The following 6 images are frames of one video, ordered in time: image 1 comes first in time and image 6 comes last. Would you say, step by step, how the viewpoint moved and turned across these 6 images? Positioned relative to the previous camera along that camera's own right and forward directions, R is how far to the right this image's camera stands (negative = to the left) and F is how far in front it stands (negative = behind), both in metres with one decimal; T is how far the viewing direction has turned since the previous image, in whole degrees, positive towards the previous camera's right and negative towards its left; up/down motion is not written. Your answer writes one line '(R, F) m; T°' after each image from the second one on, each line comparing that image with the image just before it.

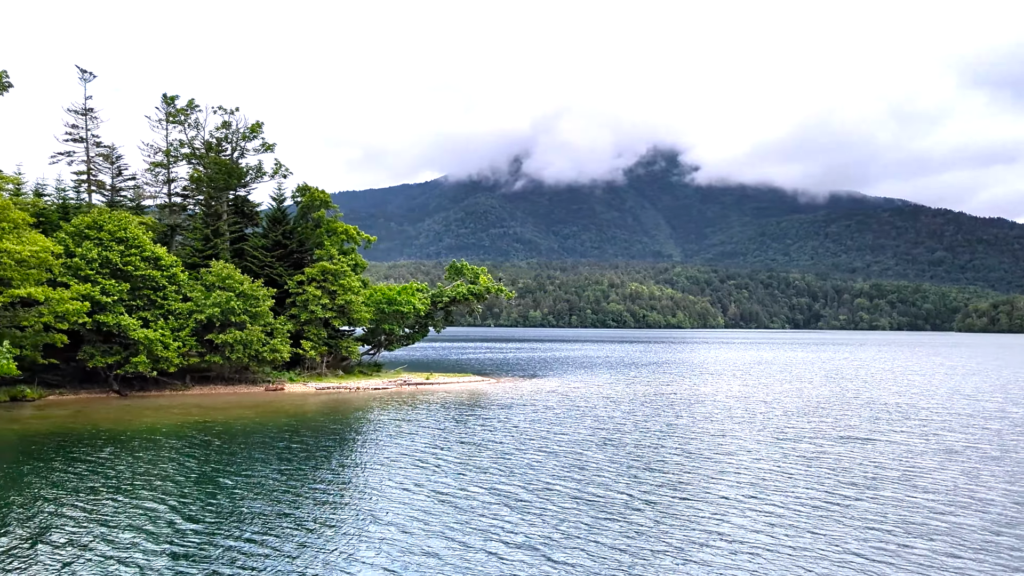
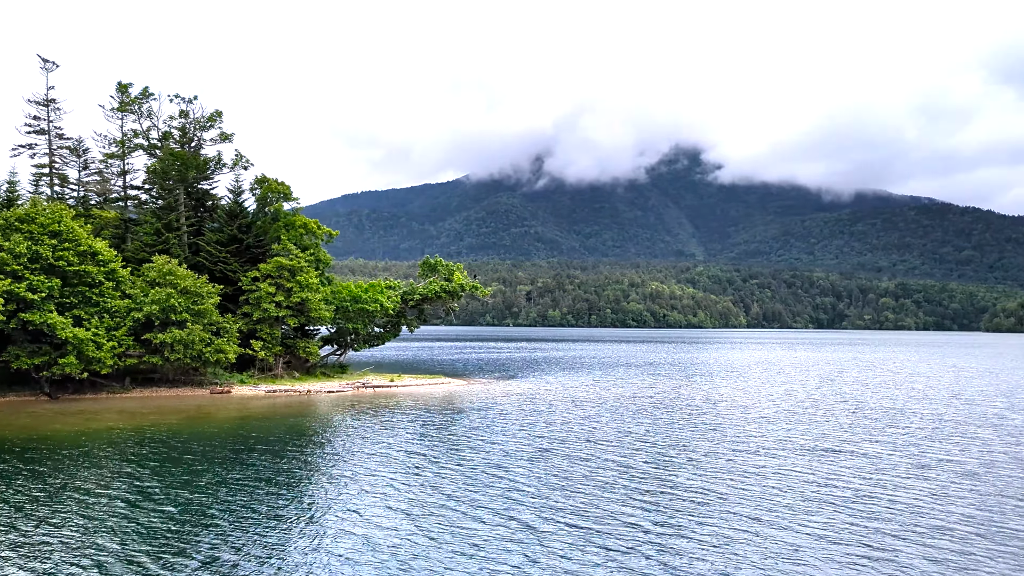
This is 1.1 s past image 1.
(+4.1, +3.9) m; -2°
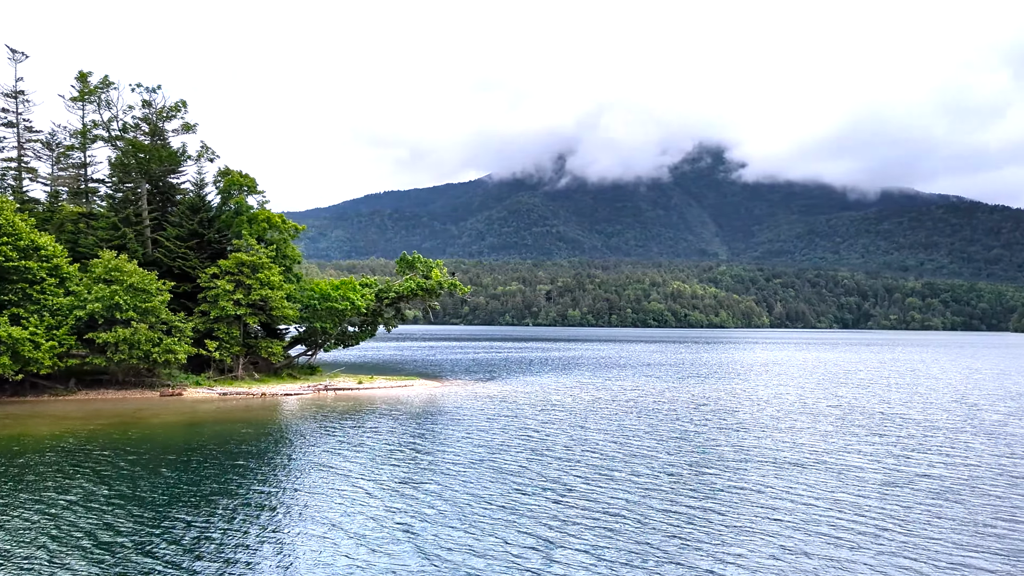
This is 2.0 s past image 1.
(+3.6, +3.5) m; -2°
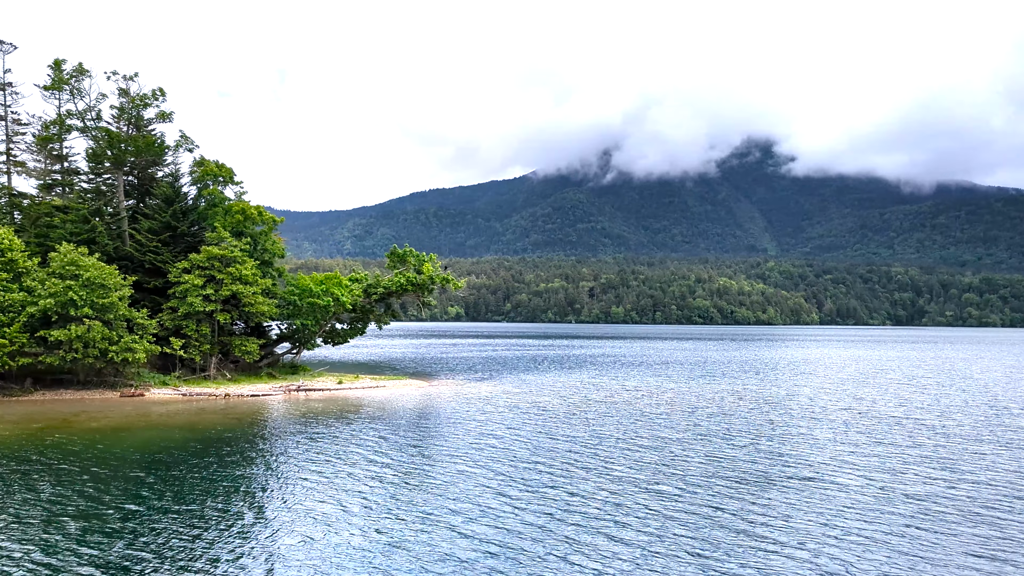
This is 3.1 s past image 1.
(+4.0, +4.0) m; -3°
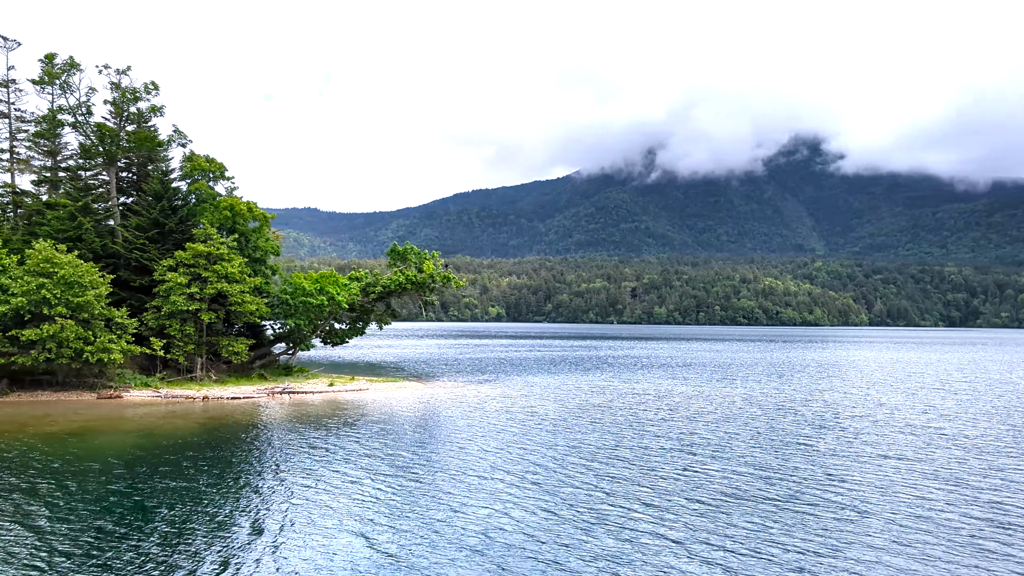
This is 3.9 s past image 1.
(+3.1, +2.9) m; -3°
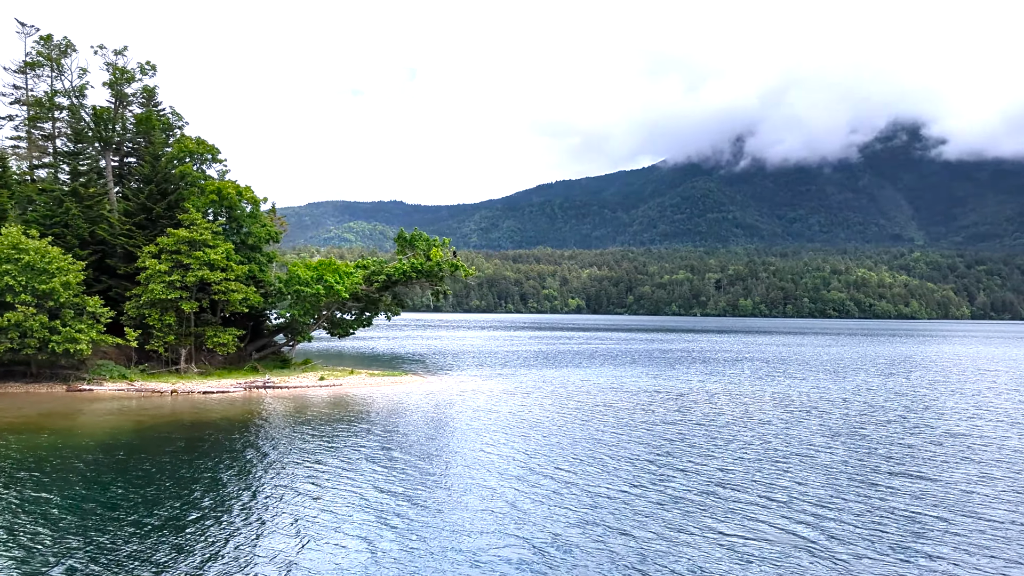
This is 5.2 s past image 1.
(+5.1, +4.9) m; -6°
